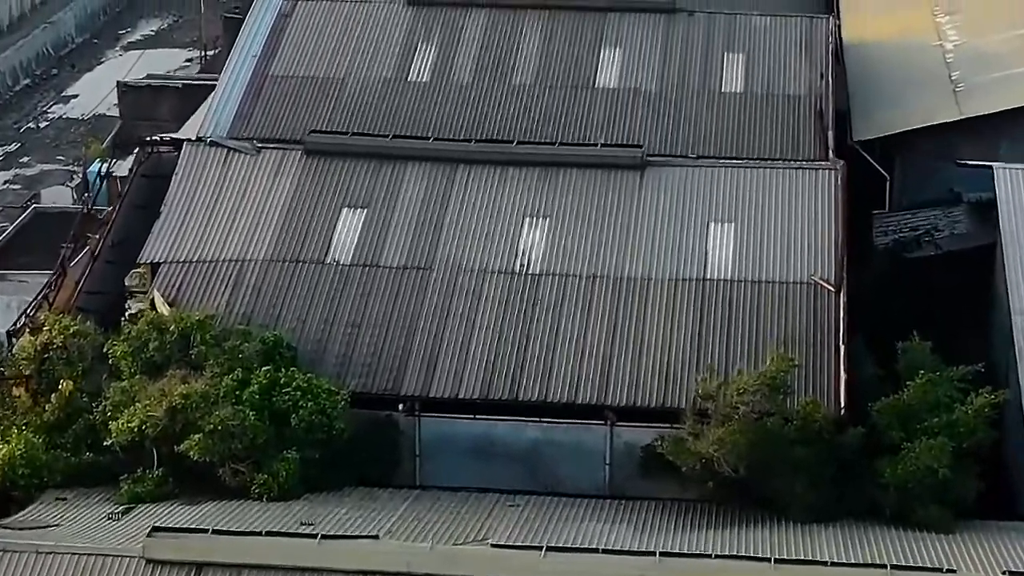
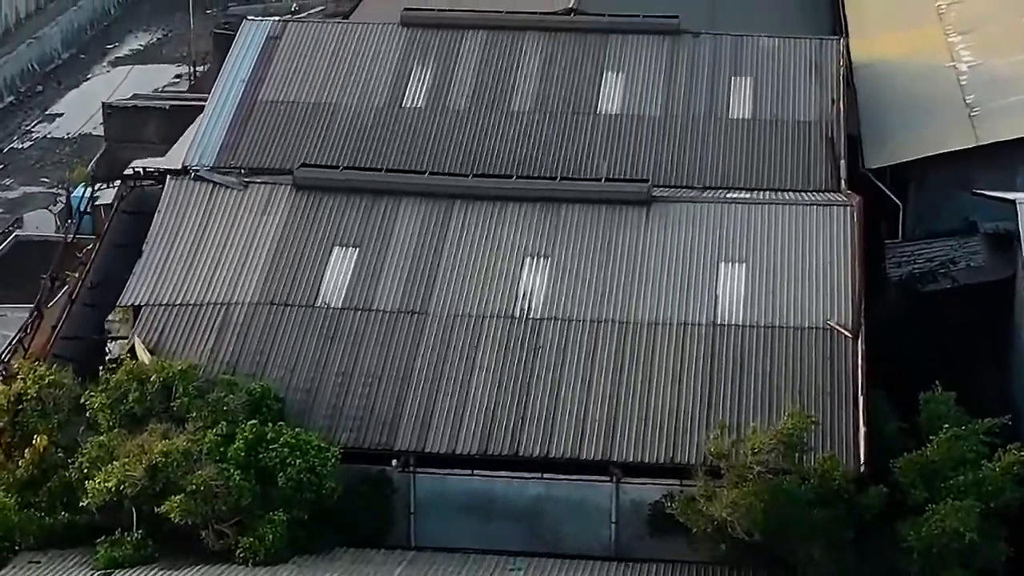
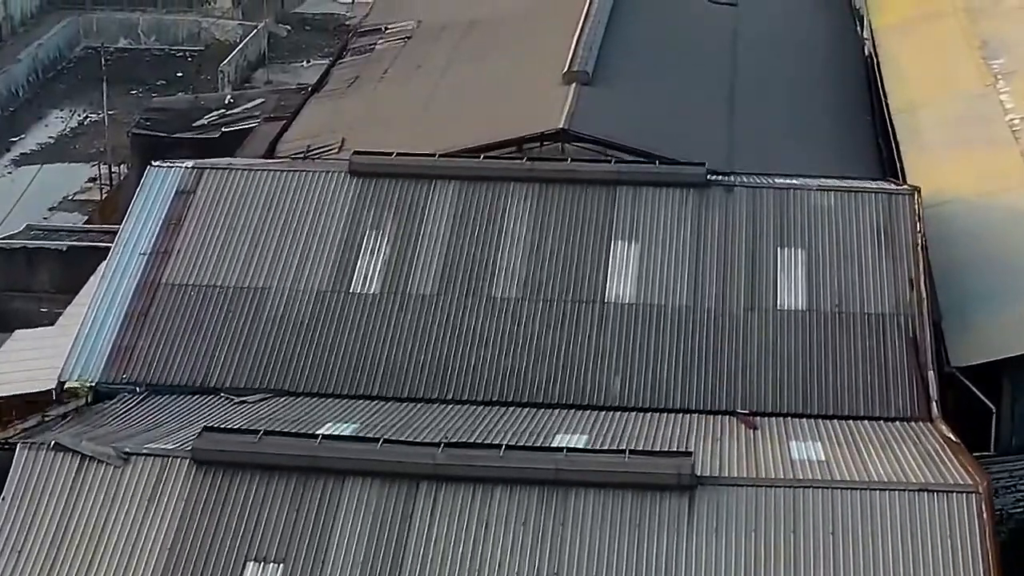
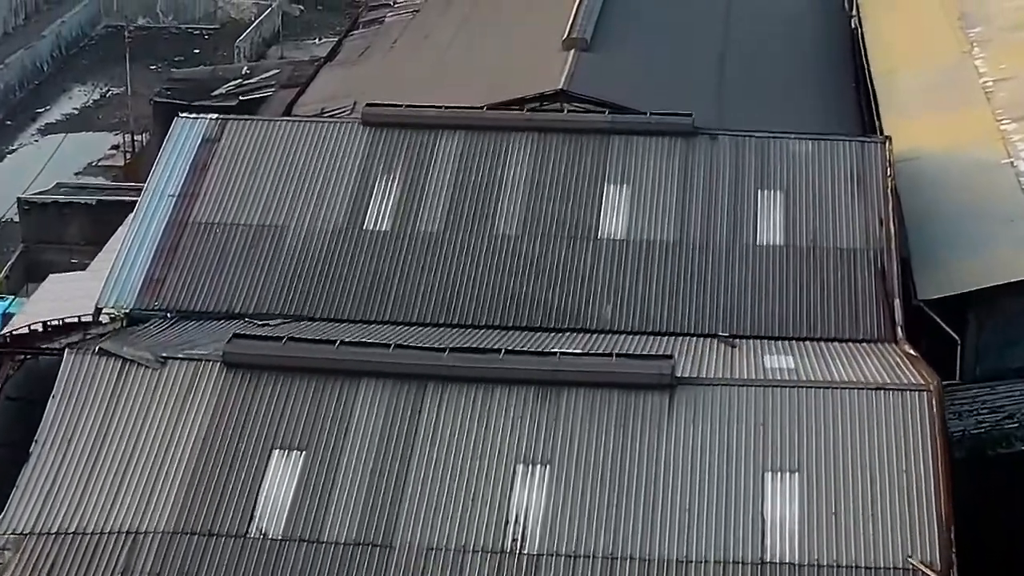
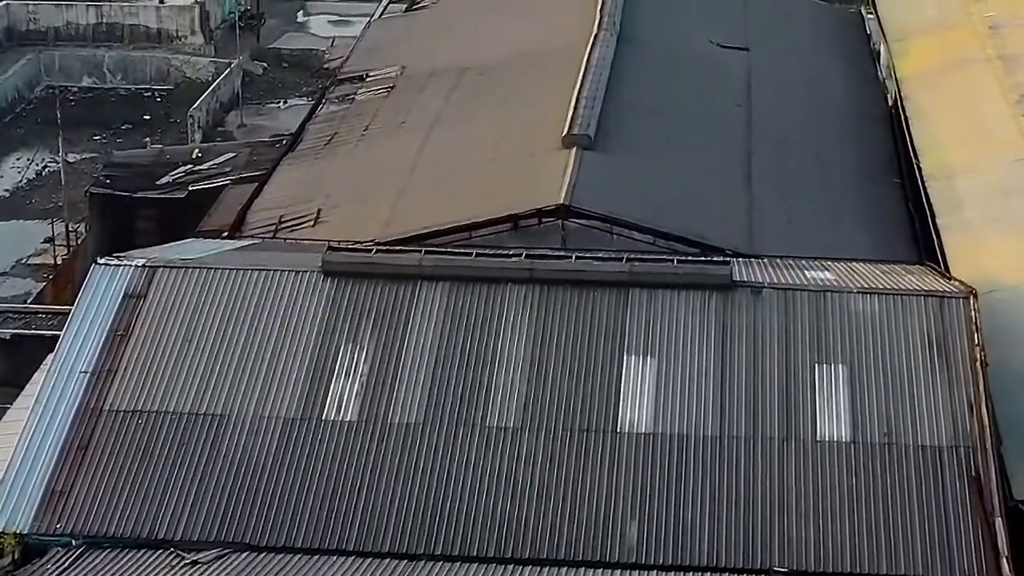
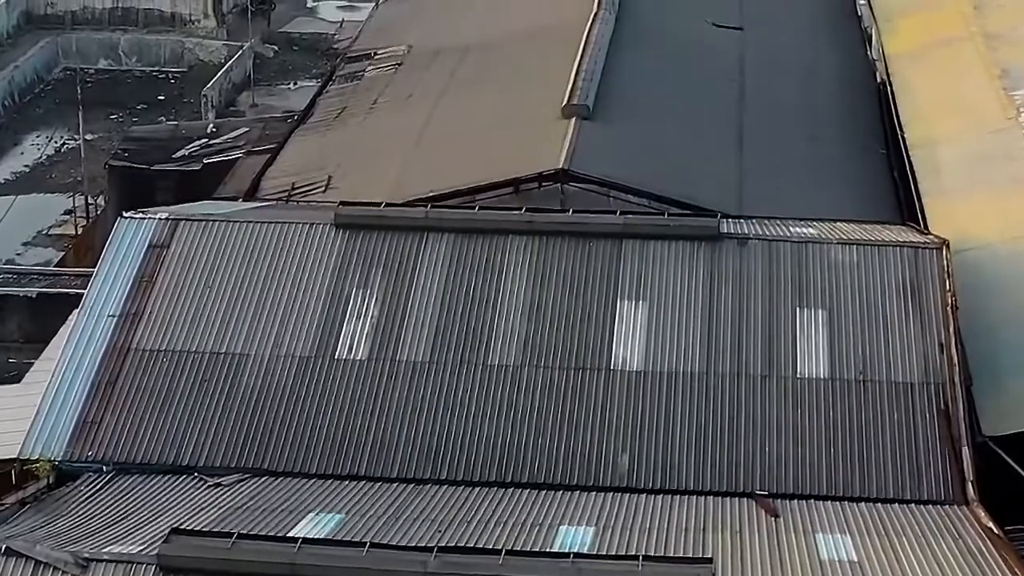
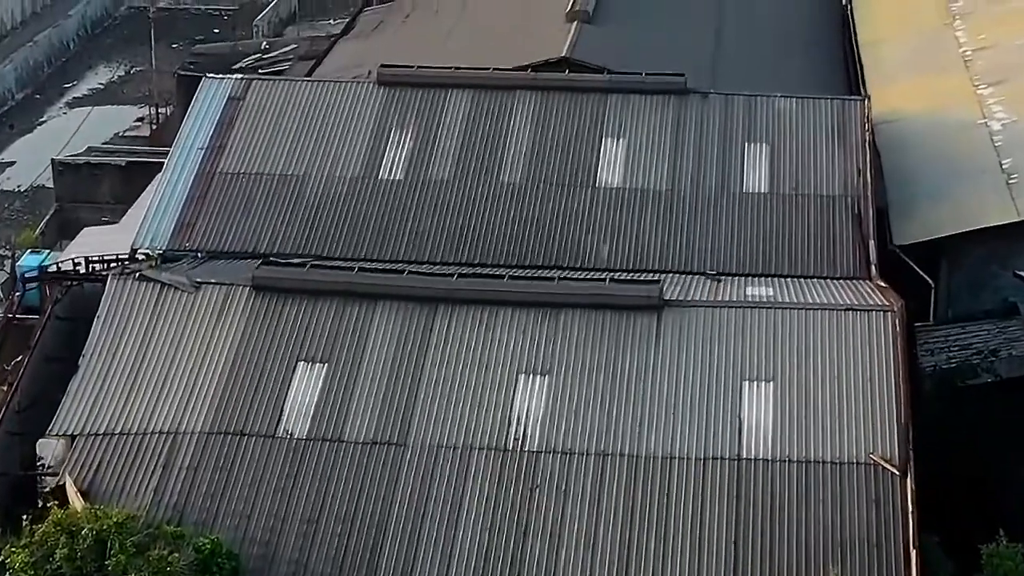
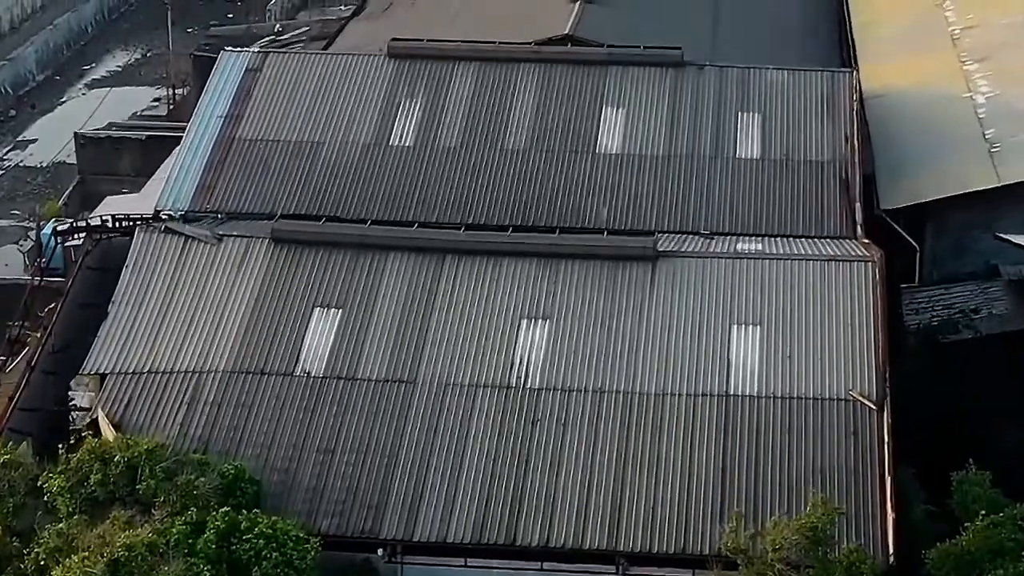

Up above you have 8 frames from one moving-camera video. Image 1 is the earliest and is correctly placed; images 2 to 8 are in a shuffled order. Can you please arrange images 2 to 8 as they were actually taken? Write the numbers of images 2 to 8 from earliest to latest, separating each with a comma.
2, 8, 7, 4, 3, 6, 5
